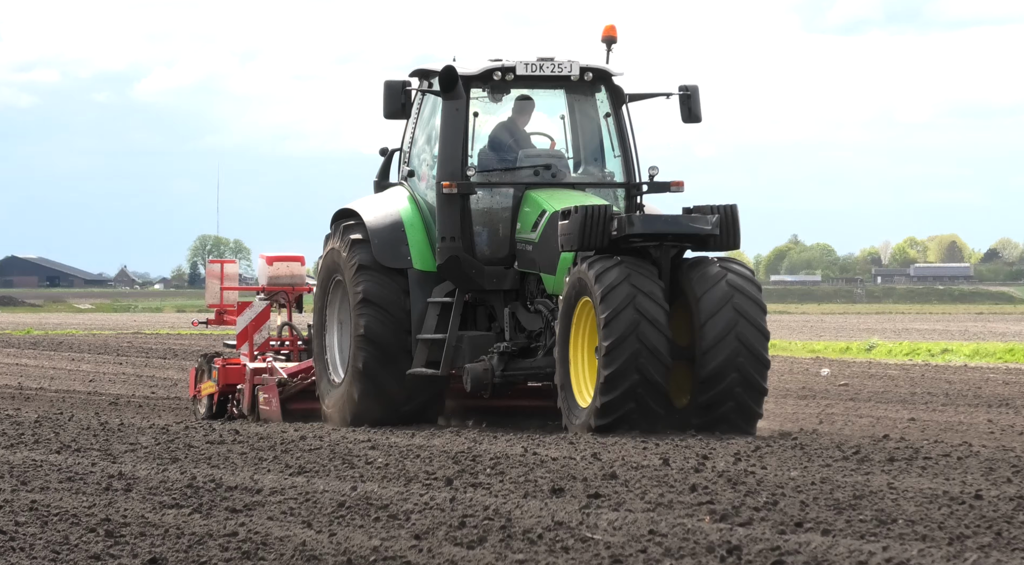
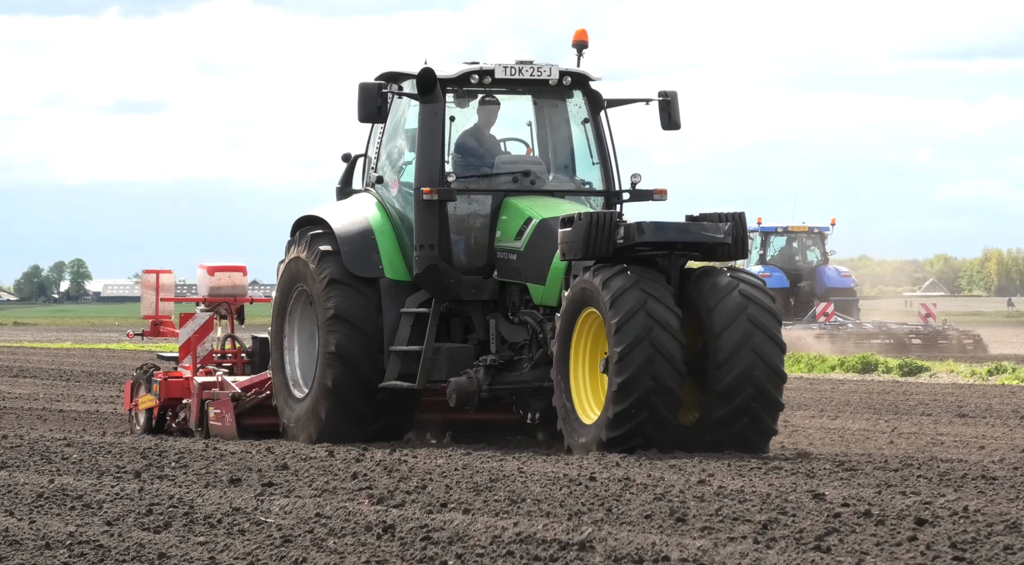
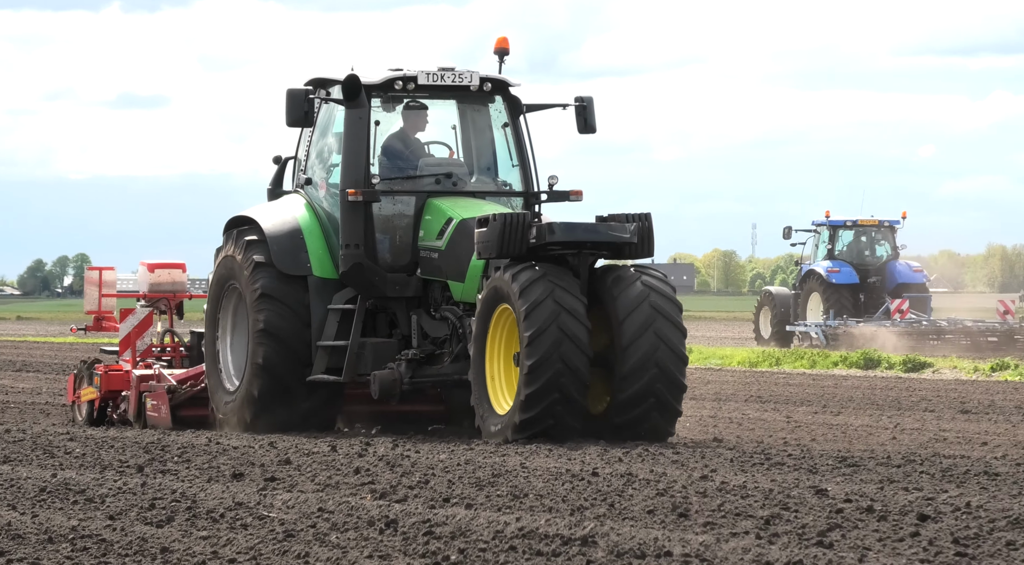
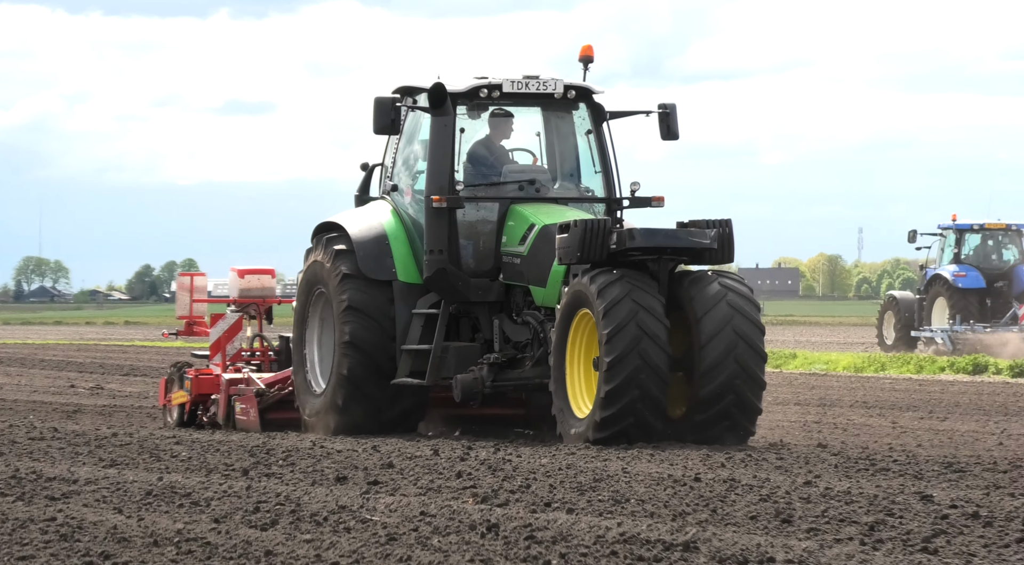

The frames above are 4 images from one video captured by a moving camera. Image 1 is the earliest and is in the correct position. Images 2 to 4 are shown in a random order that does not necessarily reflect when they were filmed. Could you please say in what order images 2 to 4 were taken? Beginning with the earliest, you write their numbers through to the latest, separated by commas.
4, 3, 2
